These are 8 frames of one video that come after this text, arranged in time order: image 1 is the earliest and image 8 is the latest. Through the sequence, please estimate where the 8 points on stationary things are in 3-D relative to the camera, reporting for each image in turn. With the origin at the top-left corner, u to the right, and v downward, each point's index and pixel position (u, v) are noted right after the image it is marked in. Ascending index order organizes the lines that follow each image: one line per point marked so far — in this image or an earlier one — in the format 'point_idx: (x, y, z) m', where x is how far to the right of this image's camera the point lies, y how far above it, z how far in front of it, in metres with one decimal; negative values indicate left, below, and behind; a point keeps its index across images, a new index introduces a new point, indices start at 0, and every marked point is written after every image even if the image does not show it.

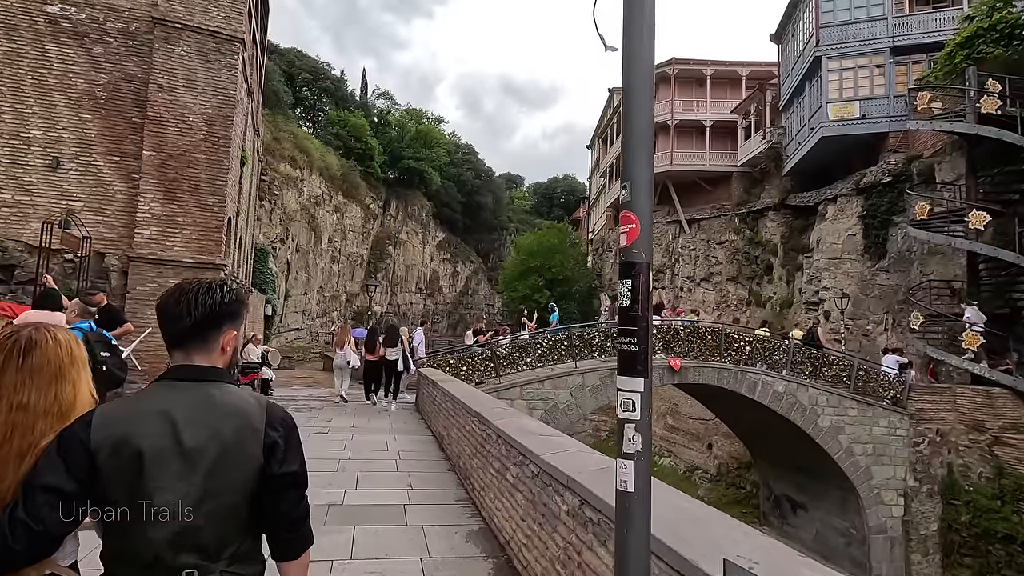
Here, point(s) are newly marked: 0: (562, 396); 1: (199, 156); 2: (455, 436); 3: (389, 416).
0: (+1.2, -2.6, +13.0) m
1: (-6.5, +2.8, +11.1) m
2: (-0.8, -2.0, +7.1) m
3: (-2.4, -2.6, +10.6) m
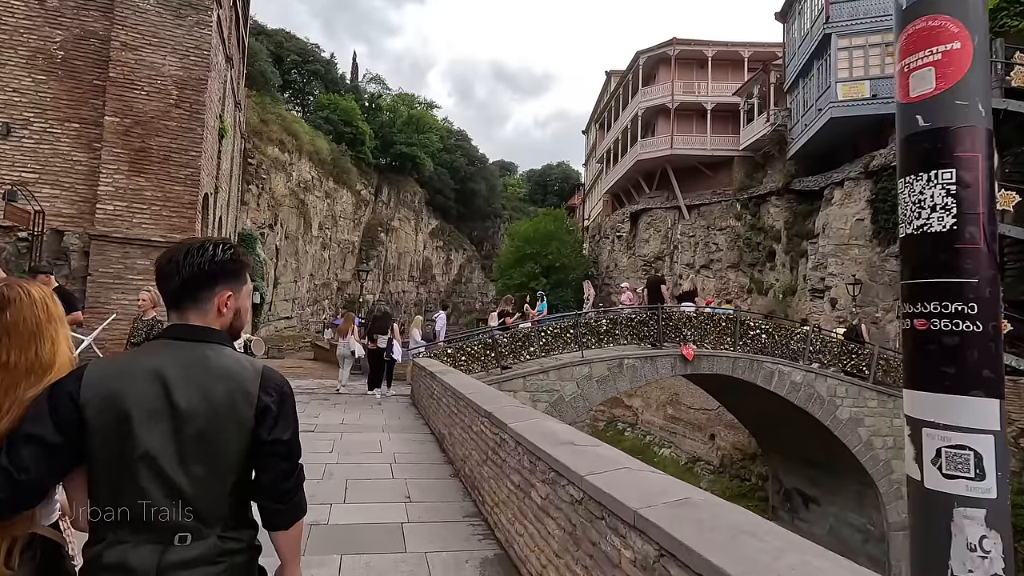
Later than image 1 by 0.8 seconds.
0: (+1.2, -2.3, +12.2) m
1: (-6.5, +3.1, +10.1) m
2: (-0.6, -1.7, +6.2) m
3: (-2.3, -2.3, +9.7) m
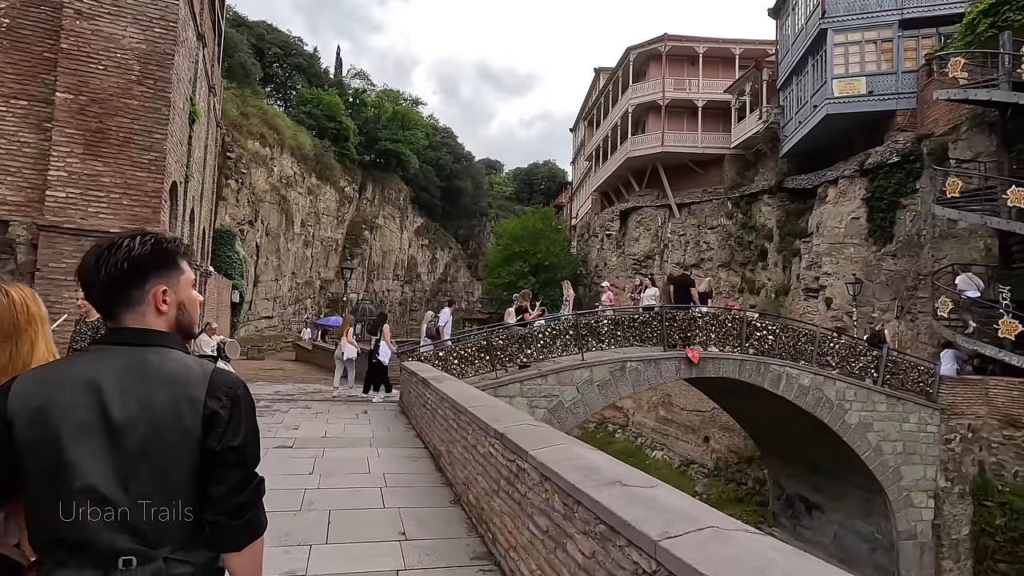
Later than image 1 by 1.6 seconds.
0: (+1.1, -2.2, +11.4) m
1: (-6.5, +3.2, +9.1) m
2: (-0.5, -1.7, +5.4) m
3: (-2.3, -2.2, +8.8) m
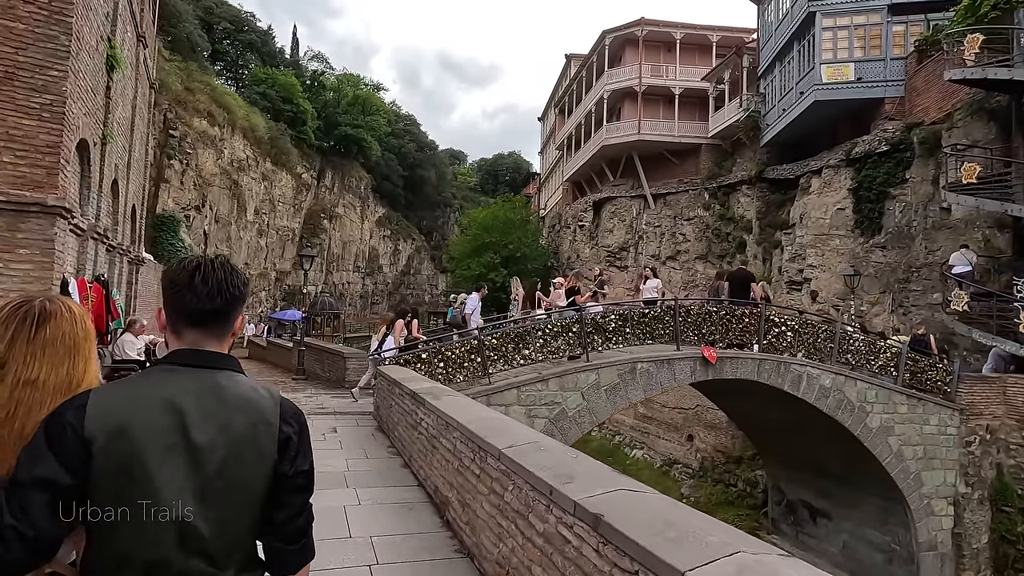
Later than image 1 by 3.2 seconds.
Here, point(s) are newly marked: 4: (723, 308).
0: (+1.1, -2.0, +9.8) m
1: (-6.4, +3.3, +6.9) m
2: (-0.2, -1.6, +3.7) m
3: (-2.2, -2.1, +7.0) m
4: (+4.4, -0.4, +11.3) m
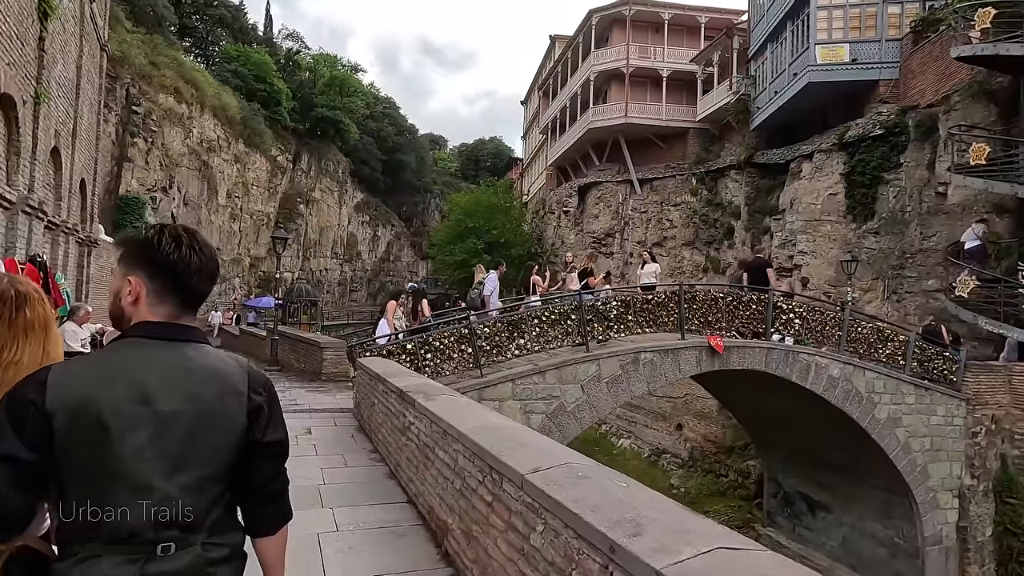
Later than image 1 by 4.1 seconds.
0: (+0.9, -1.8, +9.0) m
1: (-6.3, +3.5, +5.7) m
2: (-0.1, -1.4, +2.8) m
3: (-2.2, -1.9, +6.1) m
4: (+4.3, -0.1, +10.6) m
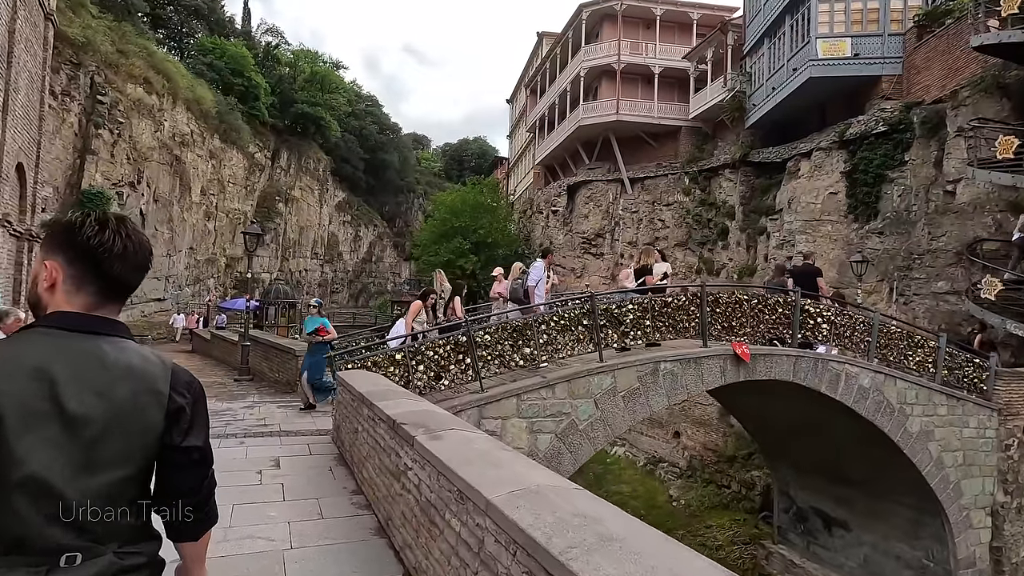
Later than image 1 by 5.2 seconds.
0: (+1.0, -1.8, +7.9) m
1: (-6.2, +3.5, +4.4) m
2: (+0.2, -1.4, +1.7) m
3: (-2.1, -1.9, +4.9) m
4: (+4.3, -0.1, +9.5) m
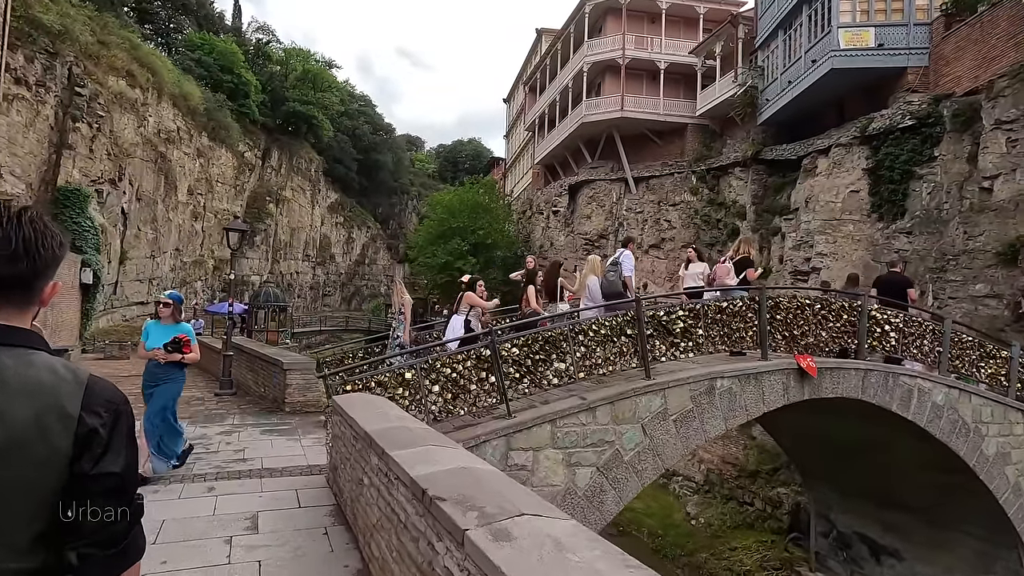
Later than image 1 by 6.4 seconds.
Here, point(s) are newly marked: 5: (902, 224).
0: (+1.4, -1.8, +6.6) m
1: (-5.7, +3.5, +3.0) m
2: (+0.7, -1.4, +0.3) m
3: (-1.6, -1.9, +3.5) m
4: (+4.7, -0.2, +8.3) m
5: (+14.2, +2.3, +19.5) m
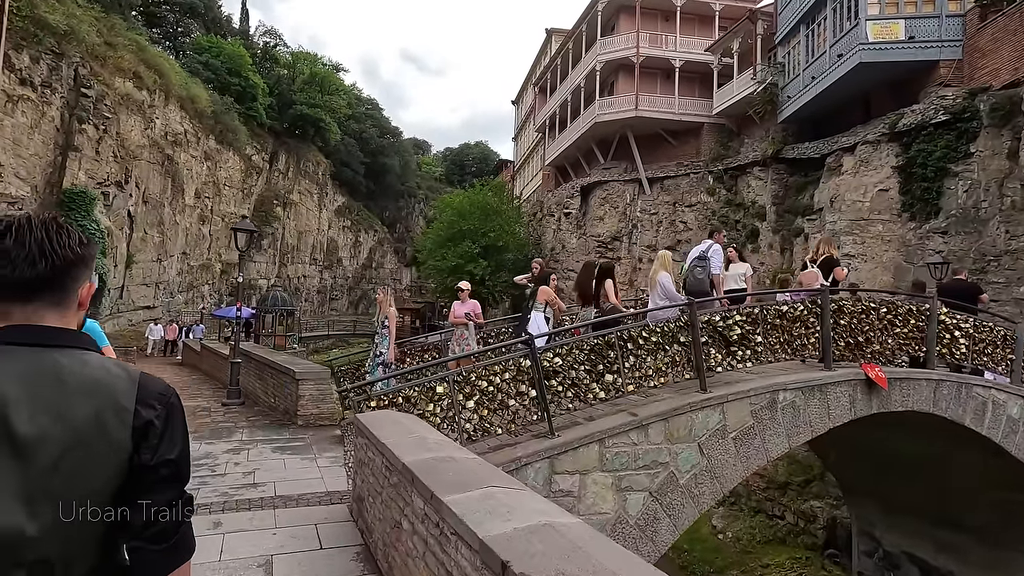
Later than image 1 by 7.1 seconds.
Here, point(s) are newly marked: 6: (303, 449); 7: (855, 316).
0: (+1.9, -1.8, +5.8) m
1: (-5.3, +3.5, +2.3) m
2: (+1.1, -1.4, -0.4) m
3: (-1.2, -1.9, +2.8) m
4: (+5.1, -0.2, +7.5) m
5: (+14.7, +2.2, +18.6) m
6: (-2.8, -2.2, +7.2) m
7: (+4.6, -0.4, +7.3) m
